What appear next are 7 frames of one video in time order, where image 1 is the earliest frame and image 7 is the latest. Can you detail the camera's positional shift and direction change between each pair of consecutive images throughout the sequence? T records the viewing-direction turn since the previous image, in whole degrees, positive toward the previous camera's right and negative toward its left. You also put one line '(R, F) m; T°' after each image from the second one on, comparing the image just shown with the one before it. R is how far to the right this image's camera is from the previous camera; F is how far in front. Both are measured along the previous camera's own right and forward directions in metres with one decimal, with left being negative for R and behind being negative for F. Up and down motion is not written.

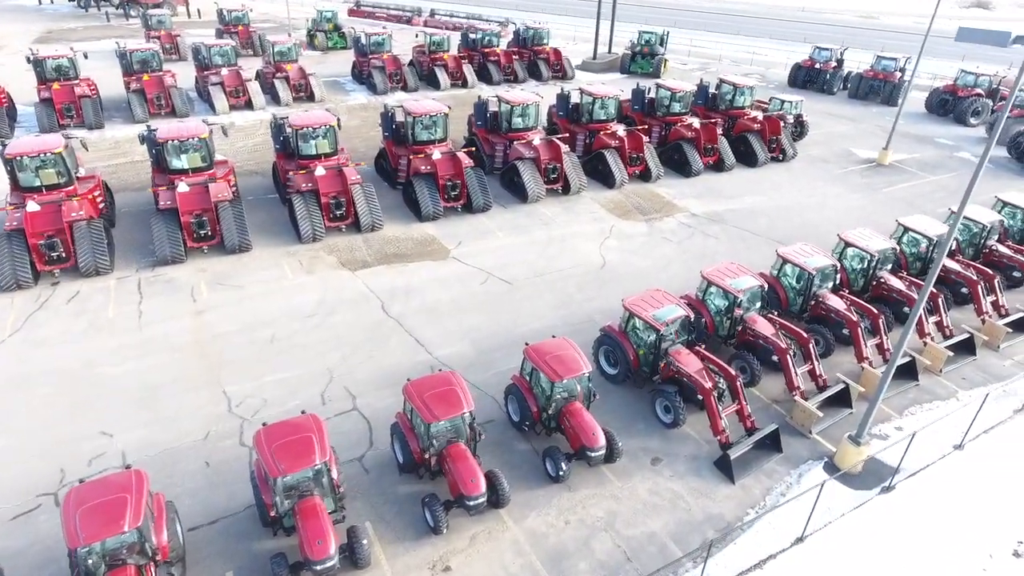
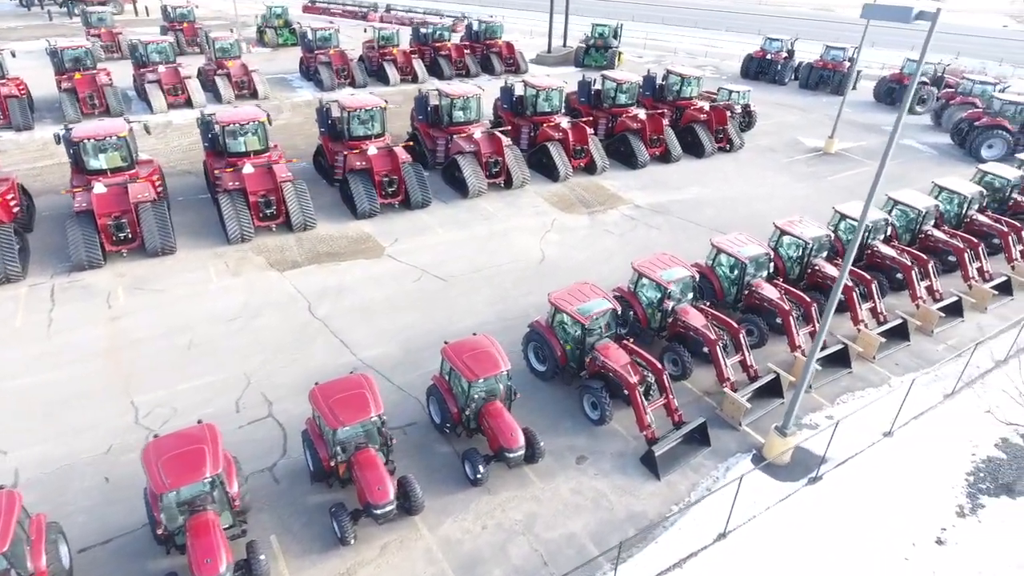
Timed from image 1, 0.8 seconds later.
(+1.0, +0.4) m; +2°
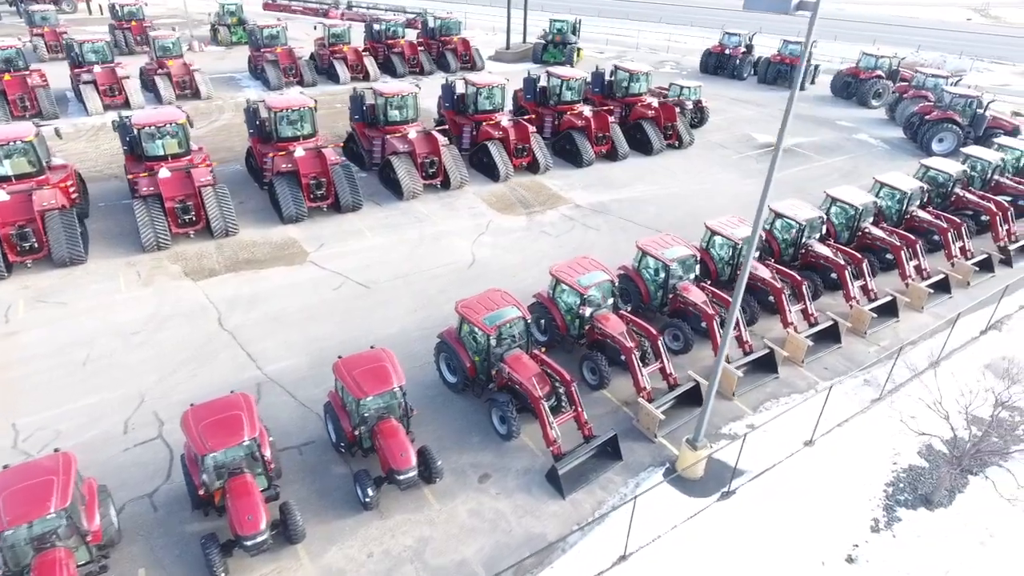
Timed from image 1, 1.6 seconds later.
(+1.4, +0.6) m; +1°
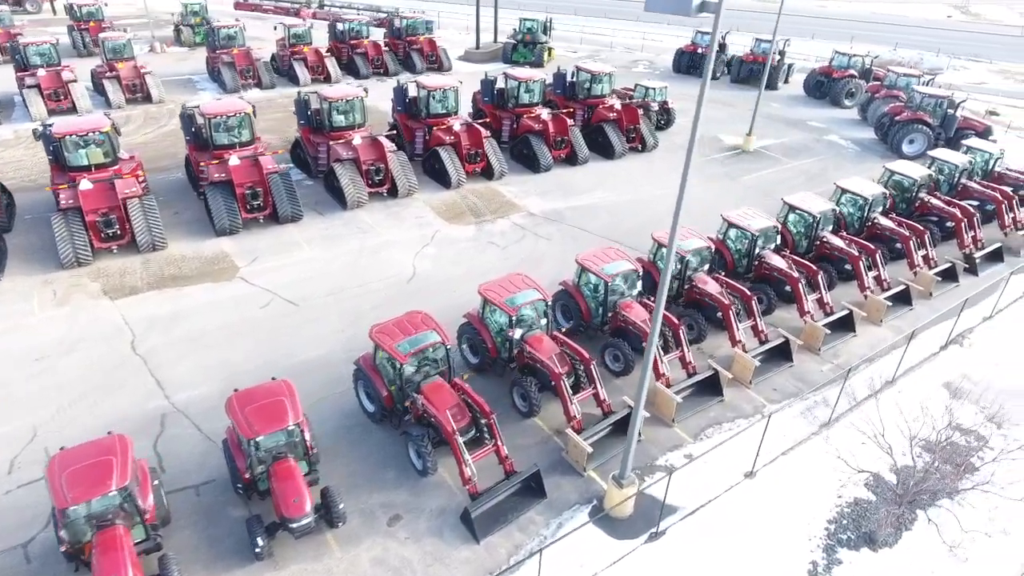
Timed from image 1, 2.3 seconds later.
(+1.2, +0.8) m; +1°
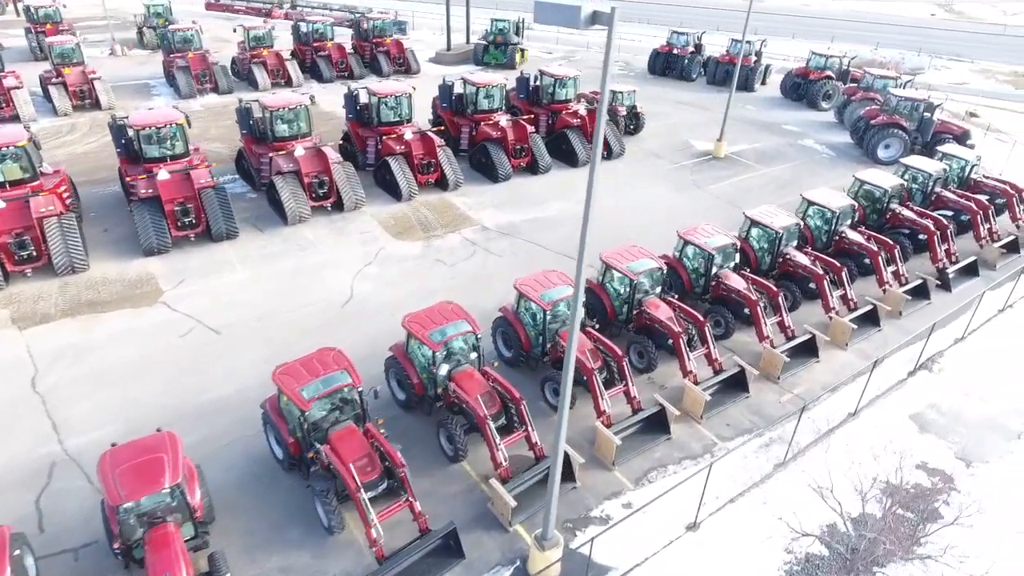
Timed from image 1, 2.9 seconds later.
(+1.1, +1.0) m; +1°
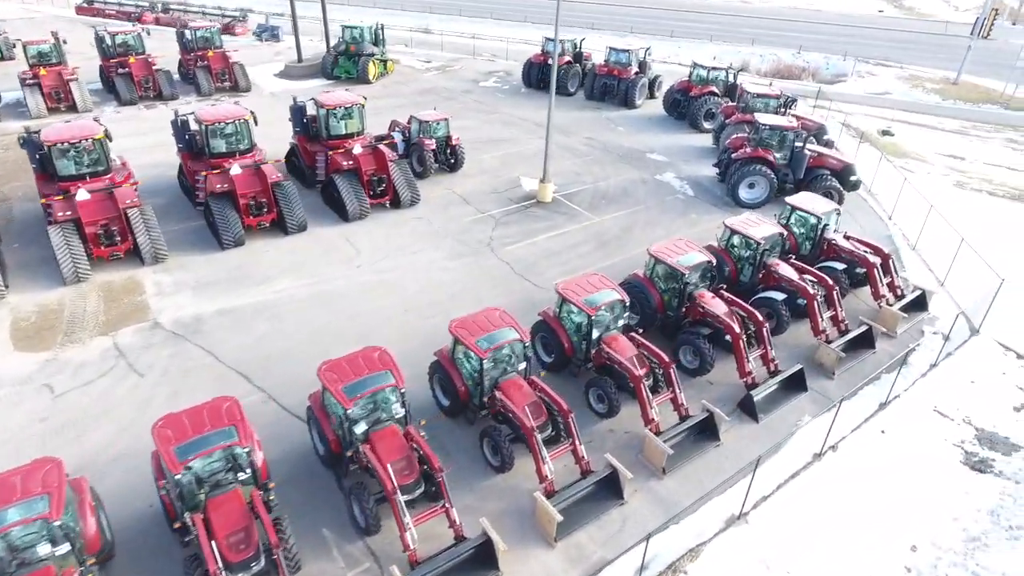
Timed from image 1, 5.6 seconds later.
(+6.4, +4.6) m; 0°
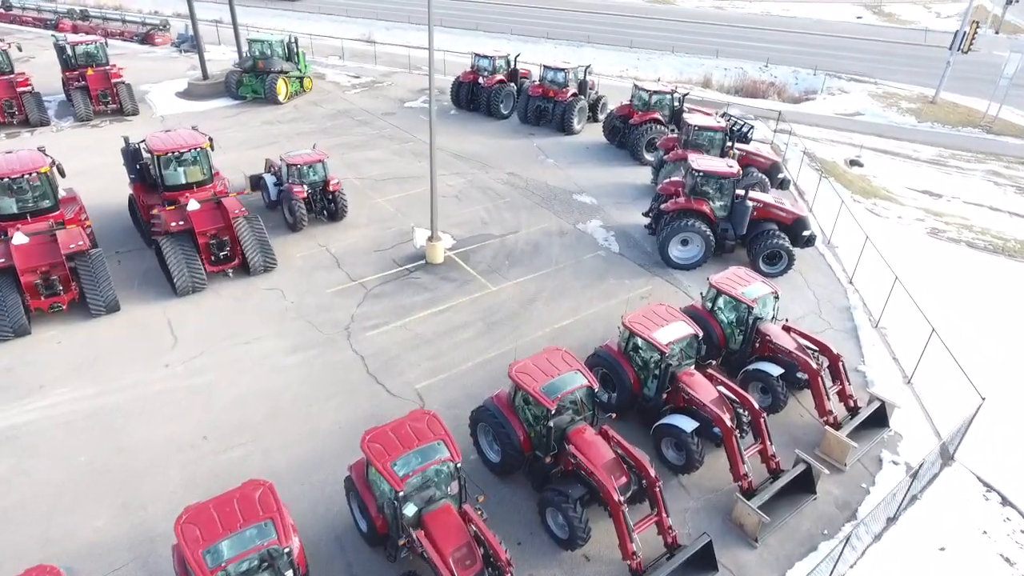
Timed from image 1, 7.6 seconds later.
(+2.6, +3.2) m; +1°
